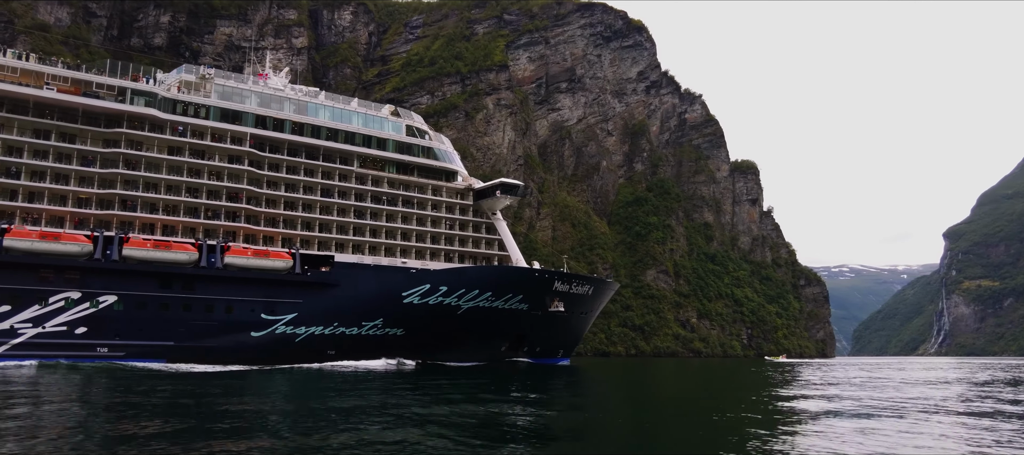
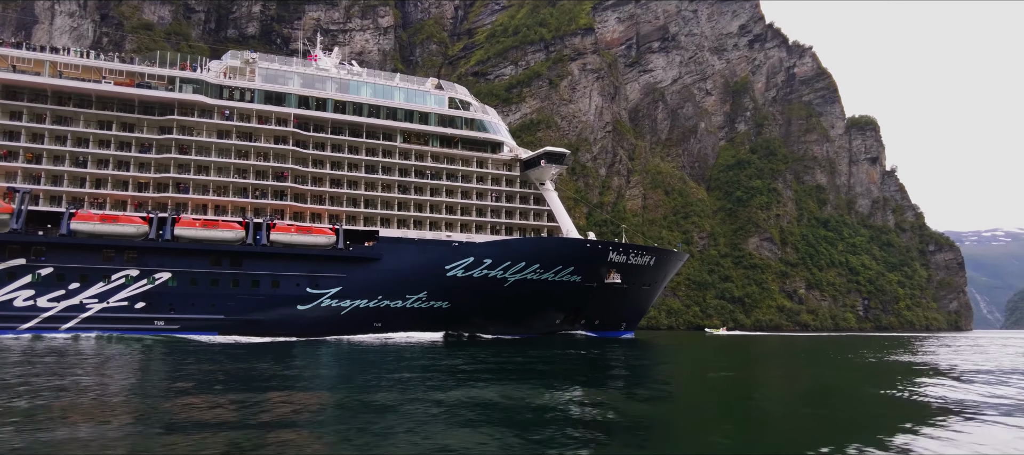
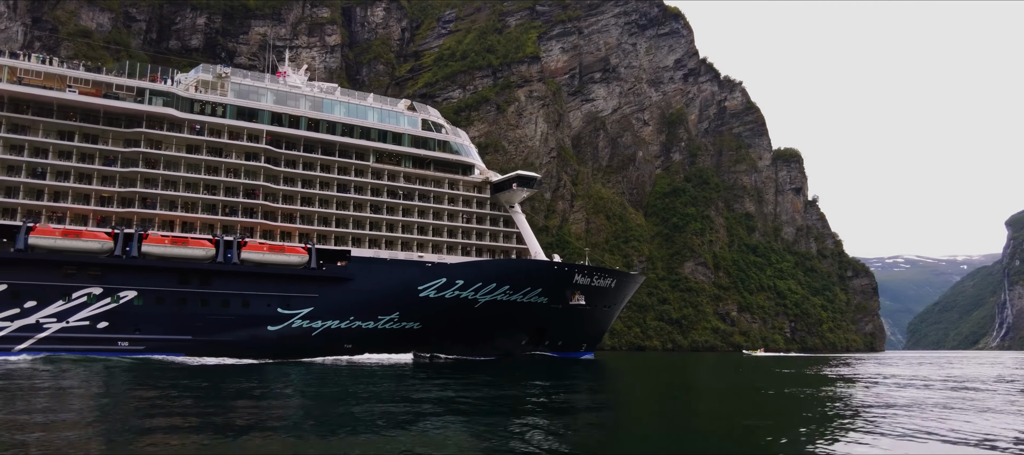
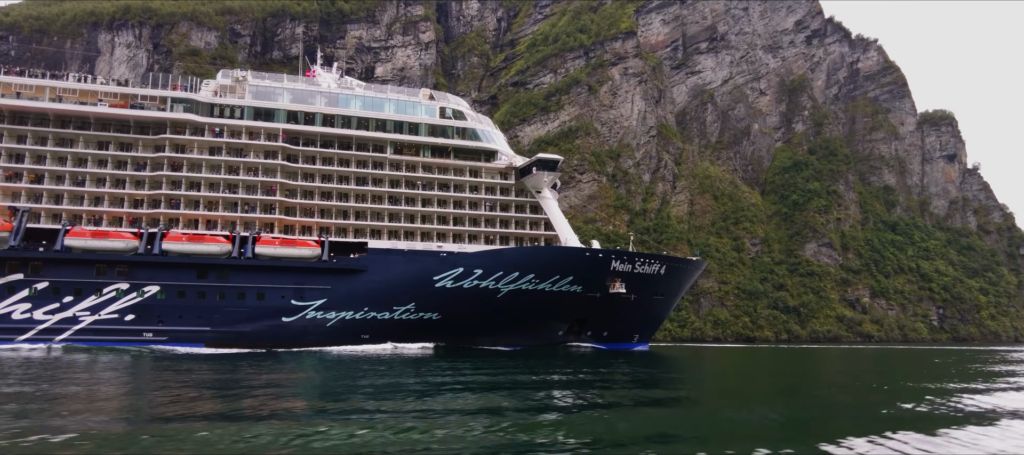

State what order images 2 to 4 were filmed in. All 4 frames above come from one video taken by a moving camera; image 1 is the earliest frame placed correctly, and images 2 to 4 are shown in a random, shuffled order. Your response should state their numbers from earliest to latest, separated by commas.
3, 2, 4
